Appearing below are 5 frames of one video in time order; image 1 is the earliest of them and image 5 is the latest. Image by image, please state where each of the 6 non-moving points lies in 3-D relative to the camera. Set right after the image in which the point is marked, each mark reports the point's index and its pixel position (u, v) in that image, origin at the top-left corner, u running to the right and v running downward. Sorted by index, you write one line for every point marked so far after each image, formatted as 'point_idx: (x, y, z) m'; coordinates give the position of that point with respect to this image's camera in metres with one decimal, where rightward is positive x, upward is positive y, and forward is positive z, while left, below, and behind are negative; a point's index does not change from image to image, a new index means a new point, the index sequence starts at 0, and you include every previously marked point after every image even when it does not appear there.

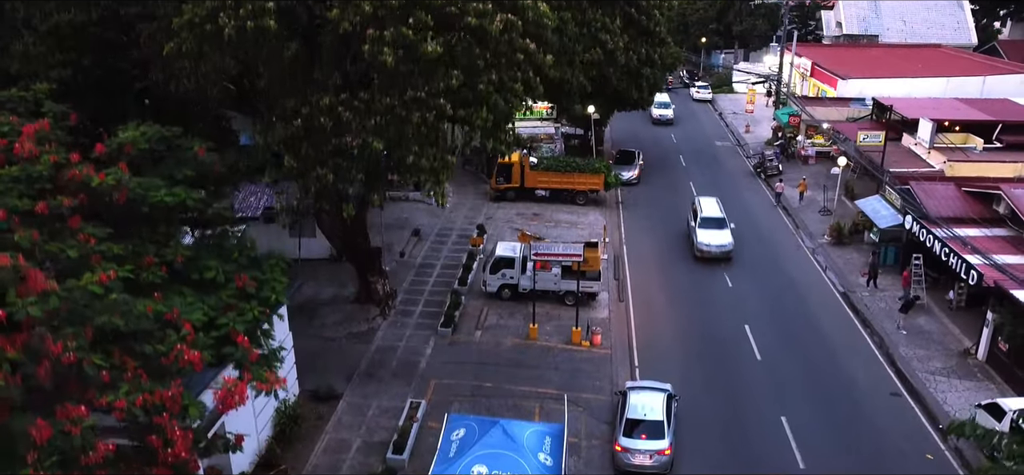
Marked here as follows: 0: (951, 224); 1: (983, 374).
0: (+10.1, +0.3, +20.1) m
1: (+9.0, -2.6, +16.9) m
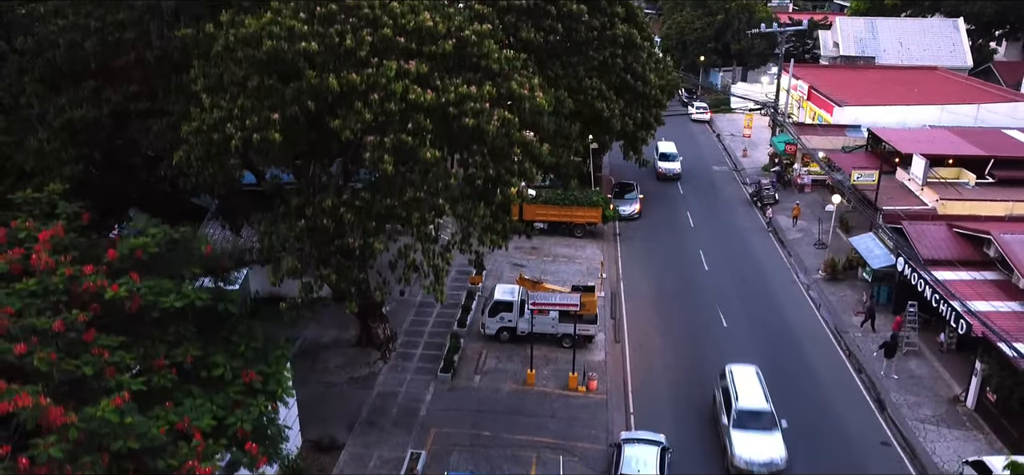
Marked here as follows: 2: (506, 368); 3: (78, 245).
0: (+10.0, -0.7, +20.4) m
1: (+9.0, -3.6, +17.2) m
2: (-0.1, -2.9, +19.3) m
3: (-4.5, -0.1, +9.1) m
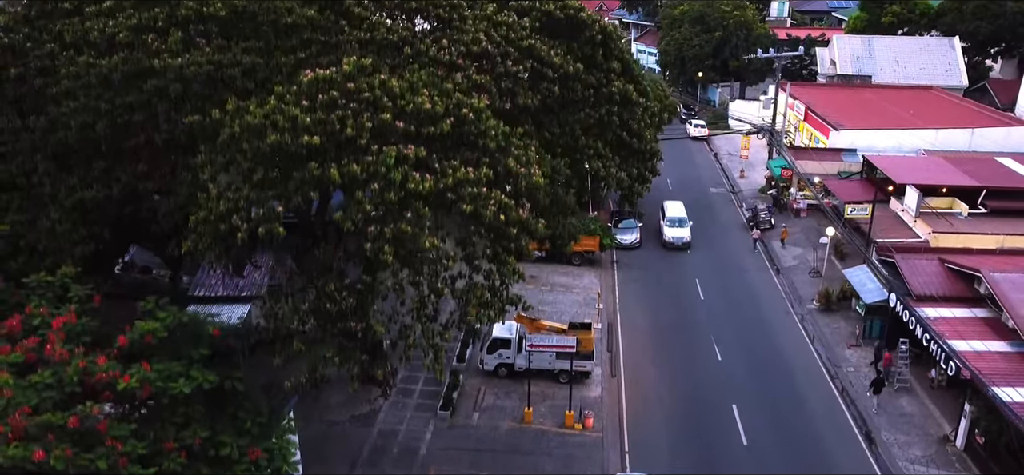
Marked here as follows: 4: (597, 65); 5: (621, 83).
0: (+10.0, -1.6, +20.8) m
1: (+8.9, -4.5, +17.6) m
2: (-0.2, -3.8, +19.7) m
3: (-4.5, -1.0, +9.4) m
4: (+1.4, +2.9, +15.3) m
5: (+1.9, +2.6, +15.4) m
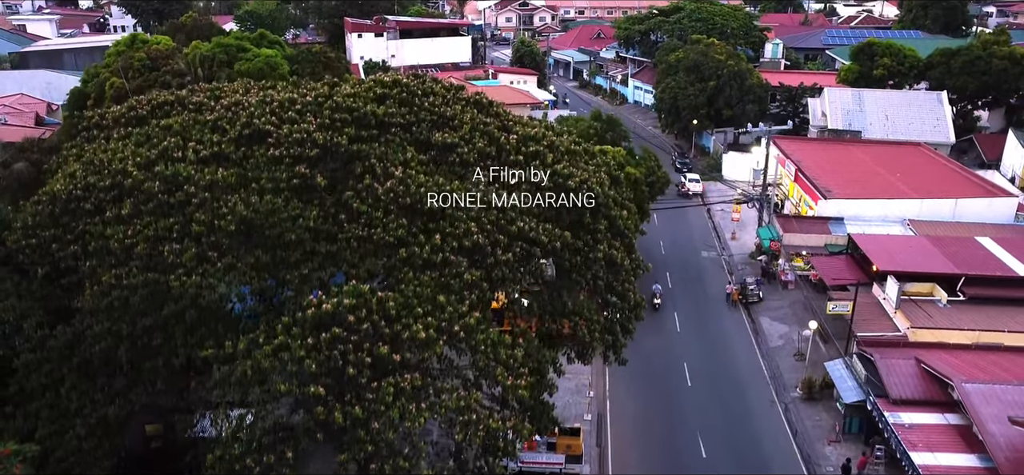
0: (+9.8, -4.3, +21.7) m
1: (+8.8, -7.2, +18.6) m
2: (-0.3, -6.4, +20.7) m
3: (-4.7, -3.8, +10.4) m
4: (+1.3, +0.2, +16.2) m
5: (+1.7, -0.1, +16.4) m
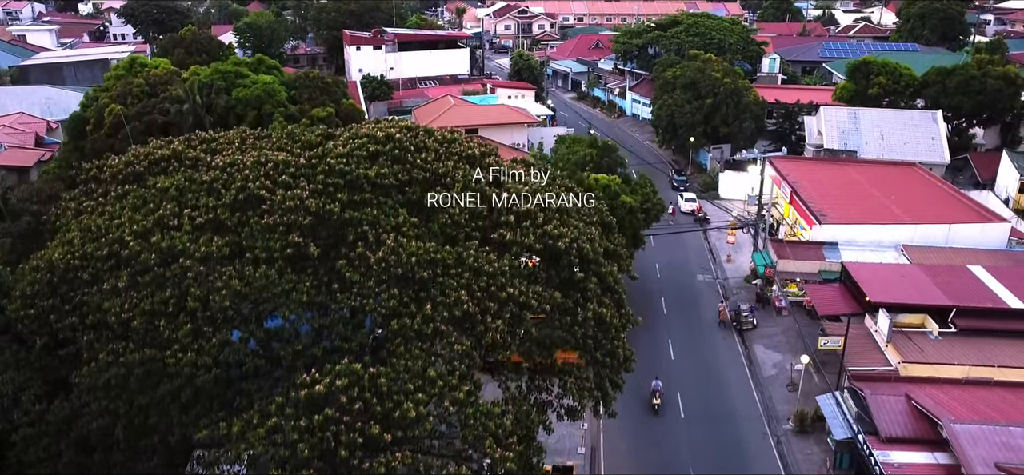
0: (+11.0, -1.8, +22.7) m
1: (+9.9, -4.7, +19.4) m
2: (+0.8, -3.9, +21.5) m
3: (-3.5, -0.9, +11.2) m
4: (+2.5, +2.8, +17.2) m
5: (+2.9, +2.5, +17.4) m
